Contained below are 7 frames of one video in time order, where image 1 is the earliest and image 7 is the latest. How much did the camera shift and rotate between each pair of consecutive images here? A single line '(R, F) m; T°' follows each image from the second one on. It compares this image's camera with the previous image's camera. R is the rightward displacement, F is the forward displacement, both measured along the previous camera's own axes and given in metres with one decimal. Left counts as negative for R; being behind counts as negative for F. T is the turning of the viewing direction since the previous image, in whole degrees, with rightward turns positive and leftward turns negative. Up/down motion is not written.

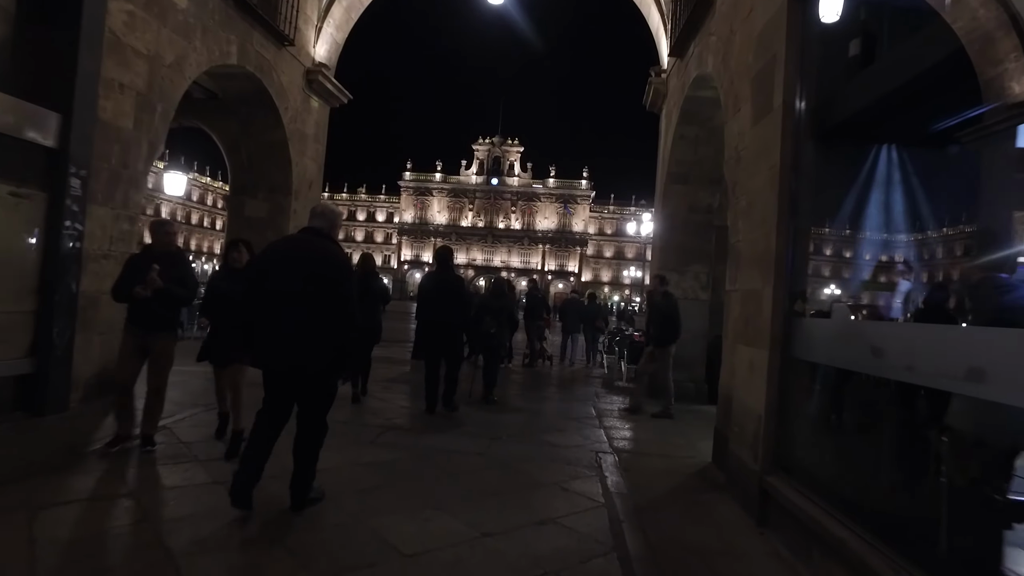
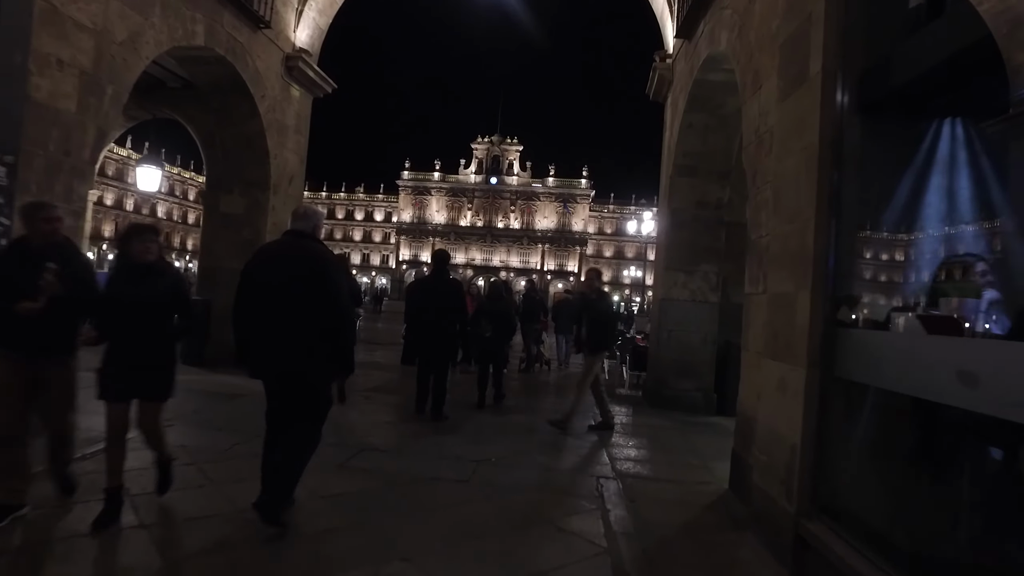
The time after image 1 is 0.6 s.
(+0.1, +0.7) m; 0°
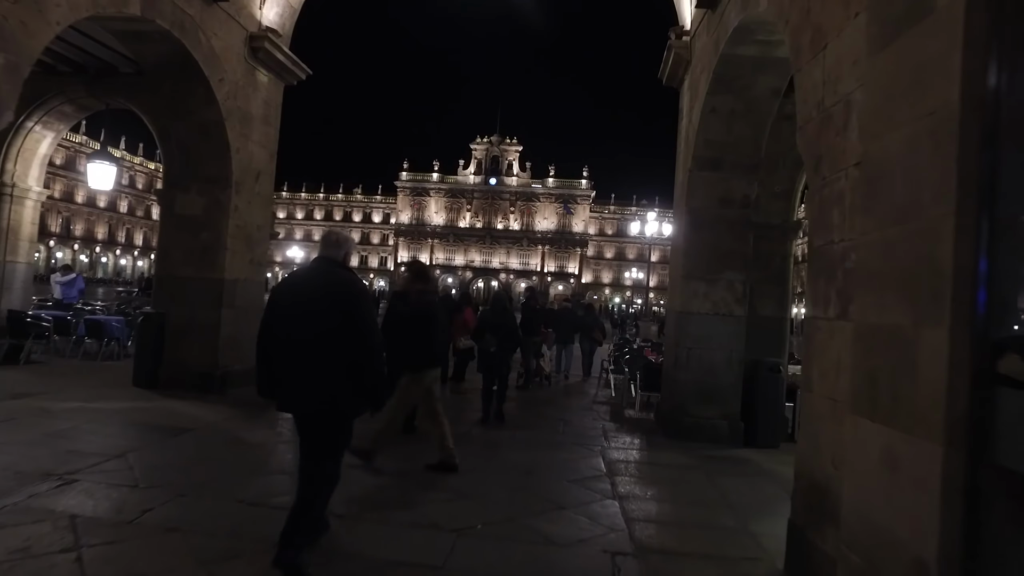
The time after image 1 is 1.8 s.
(+0.1, +1.2) m; 0°
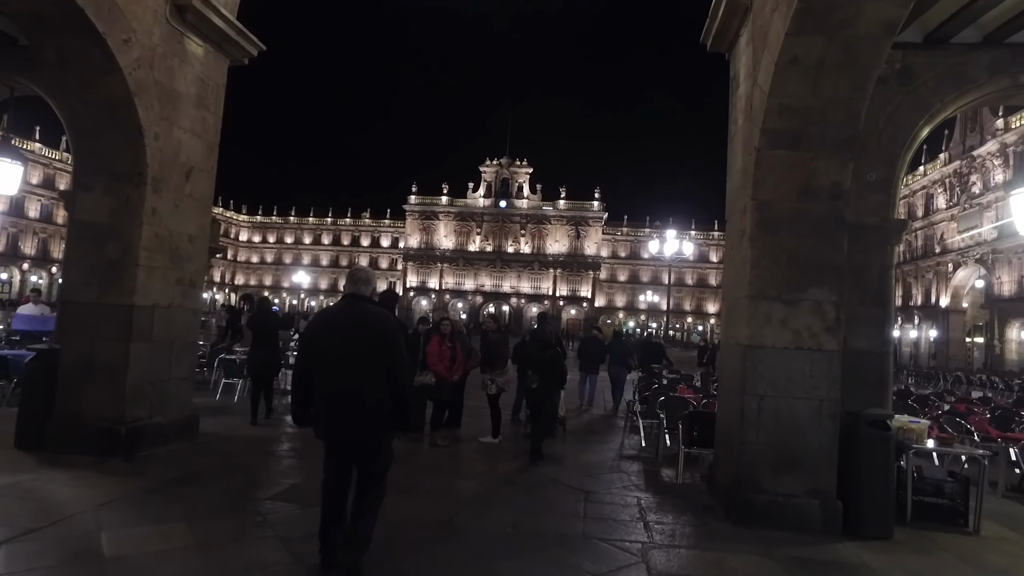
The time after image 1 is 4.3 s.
(+0.1, +2.1) m; -1°
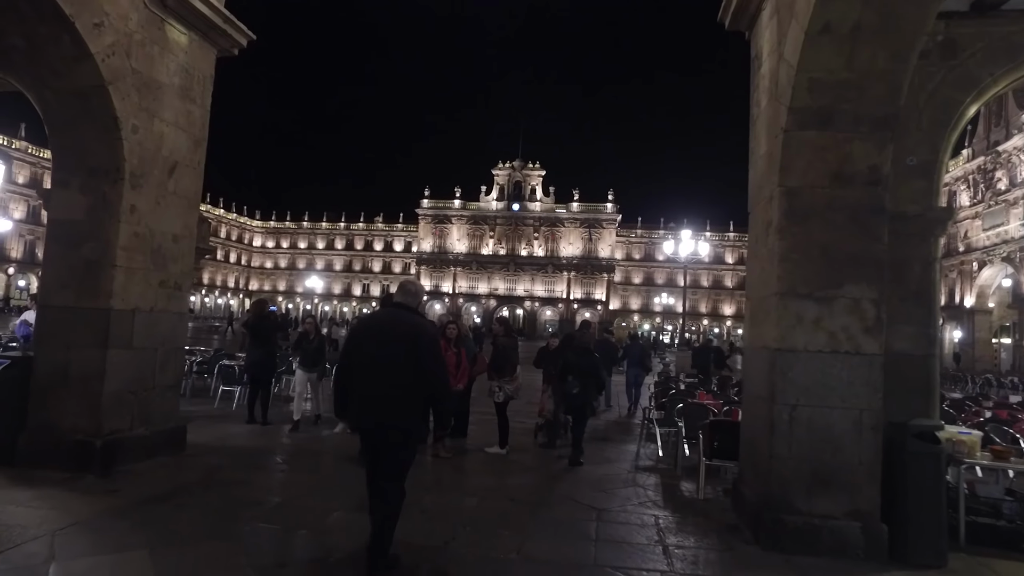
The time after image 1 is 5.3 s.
(+0.1, +0.5) m; -1°
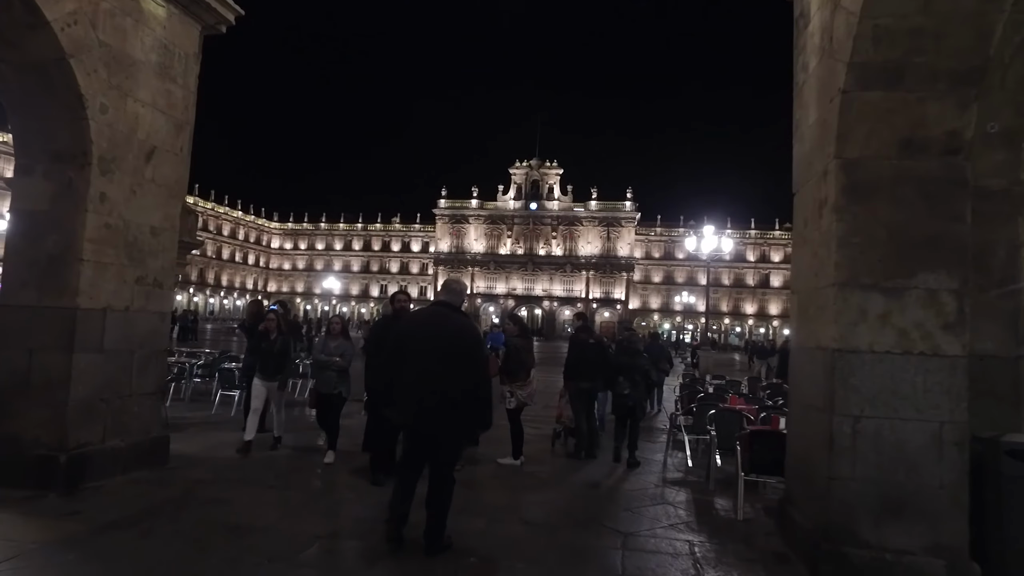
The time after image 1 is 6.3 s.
(+0.1, +0.7) m; -2°
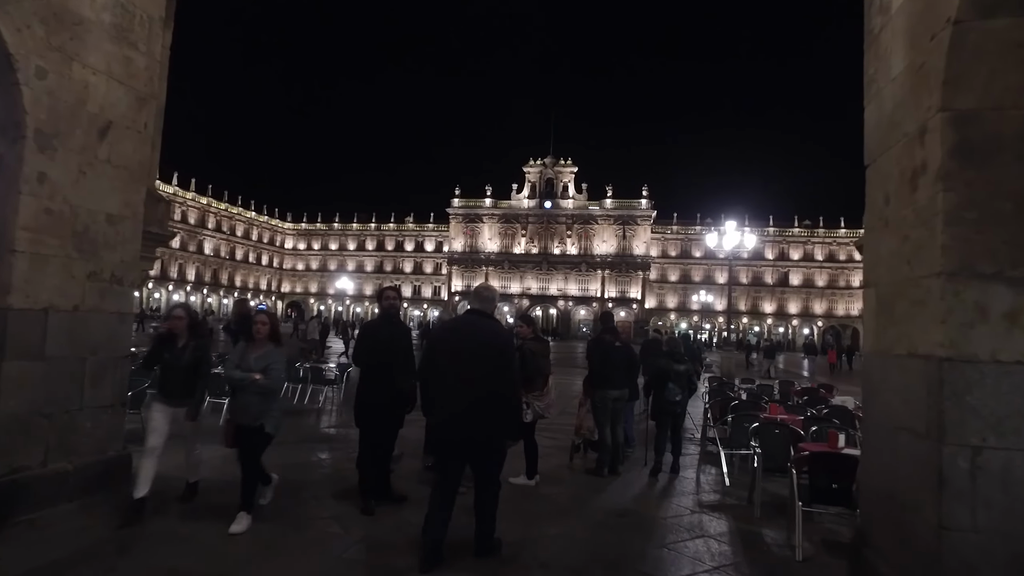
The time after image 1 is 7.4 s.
(0.0, +0.9) m; -1°
